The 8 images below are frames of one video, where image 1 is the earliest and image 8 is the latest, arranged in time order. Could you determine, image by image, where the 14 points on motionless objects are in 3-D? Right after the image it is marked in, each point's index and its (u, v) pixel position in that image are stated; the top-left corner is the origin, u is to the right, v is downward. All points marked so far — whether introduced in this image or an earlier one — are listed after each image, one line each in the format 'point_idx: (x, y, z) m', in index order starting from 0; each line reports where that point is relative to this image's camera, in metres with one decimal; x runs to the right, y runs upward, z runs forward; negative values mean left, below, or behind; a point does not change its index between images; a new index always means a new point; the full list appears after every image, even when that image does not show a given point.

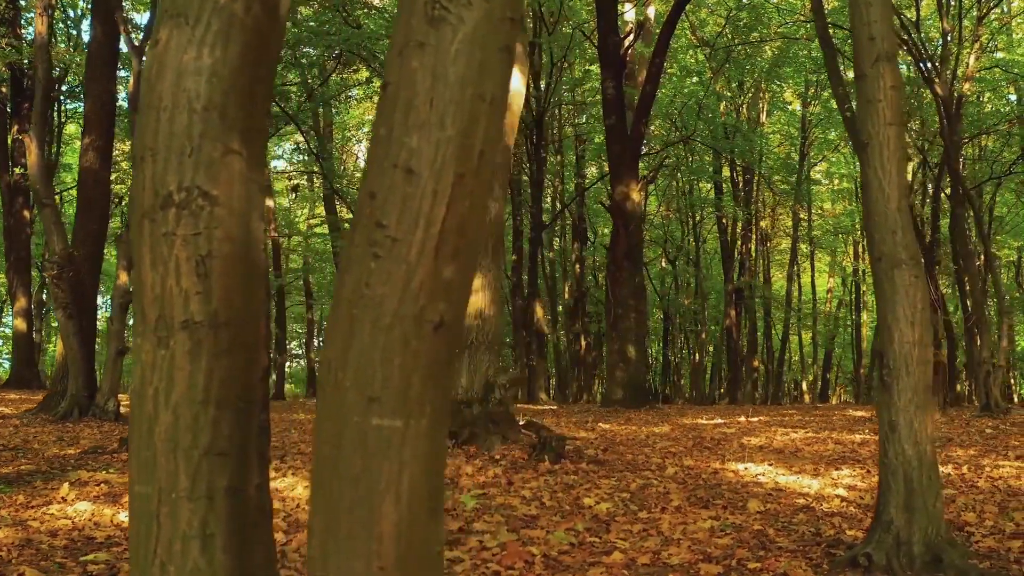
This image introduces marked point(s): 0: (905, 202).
0: (+1.9, +0.4, +3.5) m
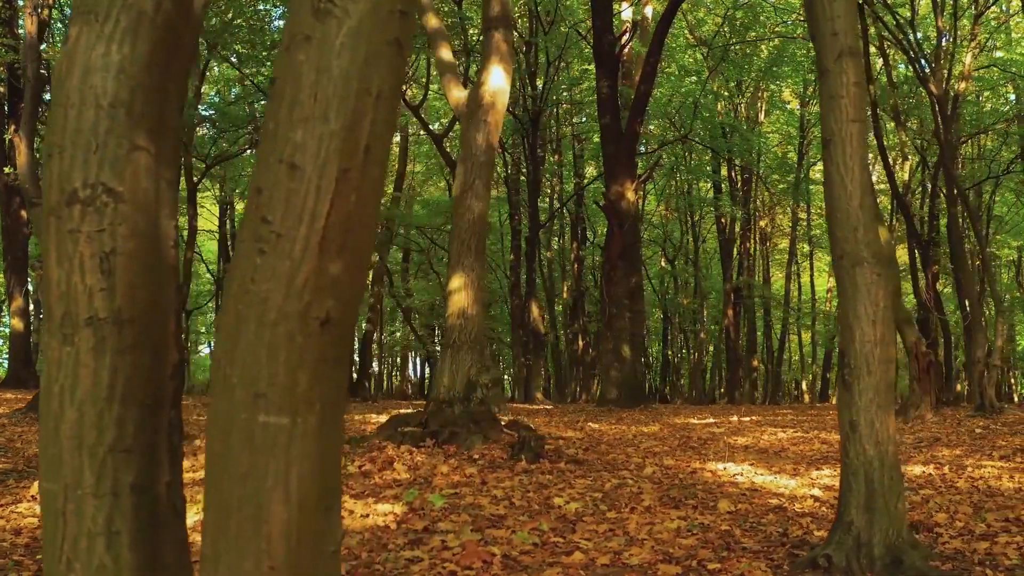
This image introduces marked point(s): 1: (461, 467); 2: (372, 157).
0: (+1.7, +0.4, +3.5) m
1: (-0.4, -1.4, +5.8) m
2: (-0.3, +0.3, +1.5) m
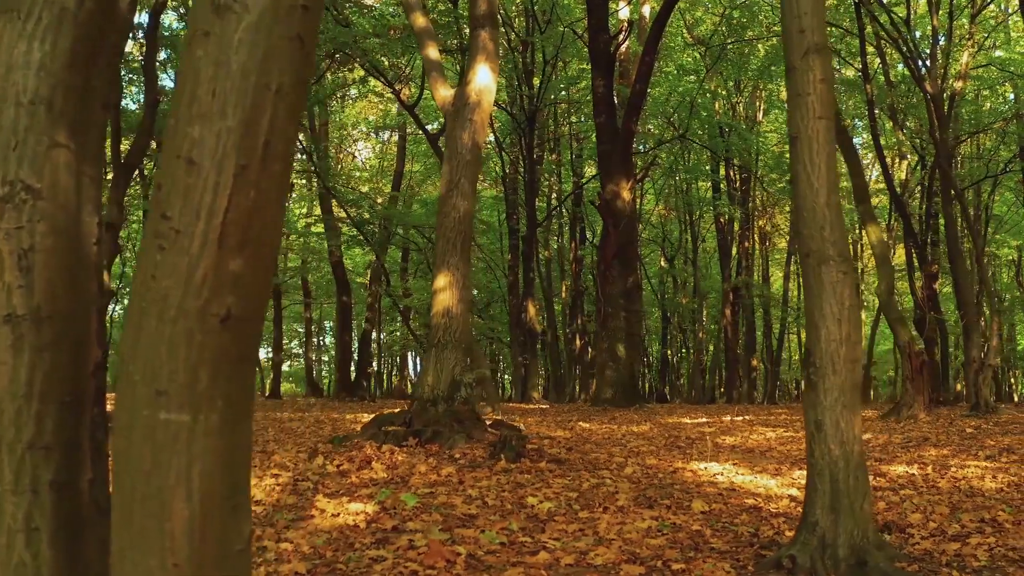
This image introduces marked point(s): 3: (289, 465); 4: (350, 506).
0: (+1.6, +0.4, +3.5) m
1: (-0.6, -1.4, +5.8) m
2: (-0.5, +0.3, +1.4) m
3: (-1.8, -1.4, +5.8) m
4: (-1.0, -1.4, +4.5) m
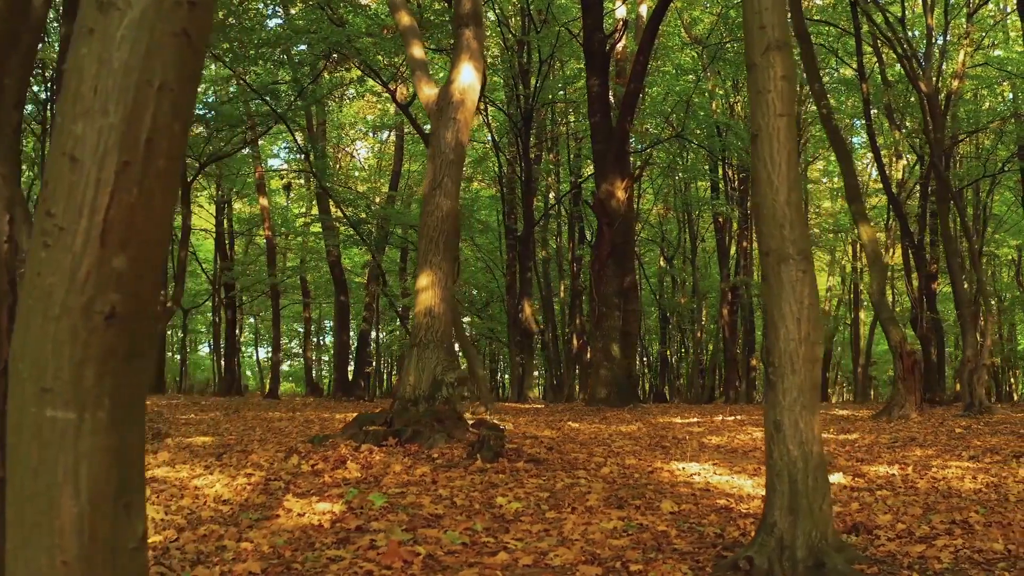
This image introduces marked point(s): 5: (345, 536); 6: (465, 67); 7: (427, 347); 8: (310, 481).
0: (+1.4, +0.5, +3.4) m
1: (-0.8, -1.4, +5.8) m
2: (-0.7, +0.3, +1.4) m
3: (-2.0, -1.4, +5.8) m
4: (-1.2, -1.4, +4.5) m
5: (-0.9, -1.4, +4.0) m
6: (-0.5, +2.4, +8.0) m
7: (-0.9, -0.6, +7.3) m
8: (-1.4, -1.4, +5.2) m
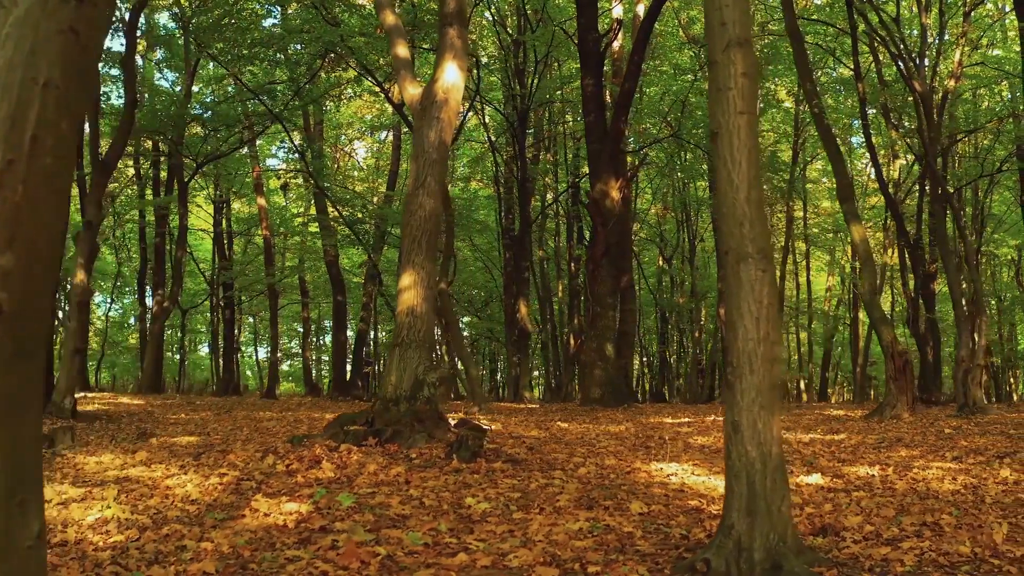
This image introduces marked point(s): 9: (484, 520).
0: (+1.1, +0.5, +3.4) m
1: (-1.0, -1.4, +5.8) m
2: (-0.9, +0.3, +1.4) m
3: (-2.2, -1.4, +5.8) m
4: (-1.4, -1.4, +4.5) m
5: (-1.1, -1.4, +3.9) m
6: (-0.7, +2.4, +8.0) m
7: (-1.0, -0.6, +7.3) m
8: (-1.6, -1.4, +5.2) m
9: (-0.2, -1.4, +4.3) m
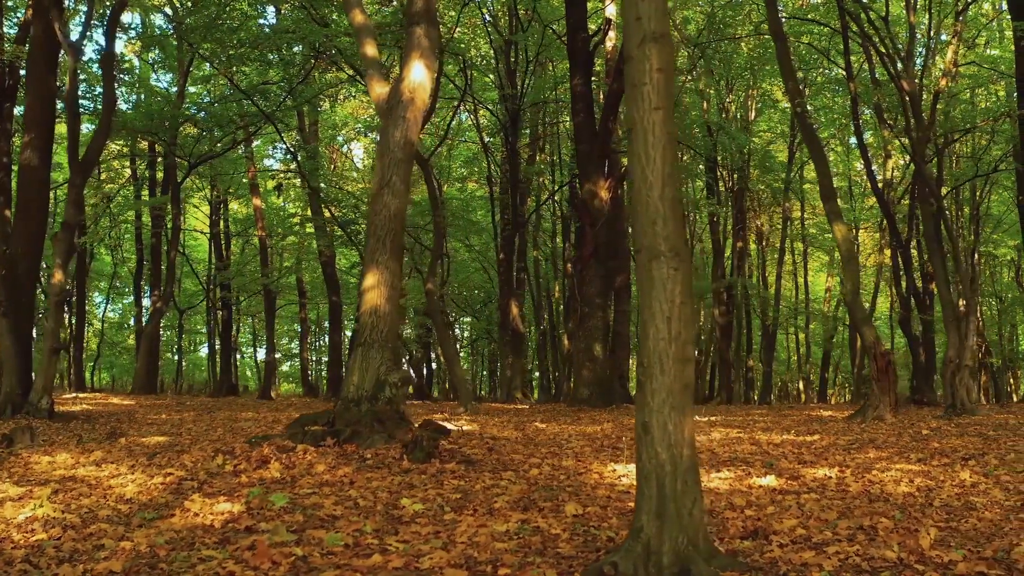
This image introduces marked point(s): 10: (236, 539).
0: (+0.7, +0.5, +3.4) m
1: (-1.4, -1.4, +5.7) m
2: (-1.3, +0.3, +1.4) m
3: (-2.6, -1.4, +5.8) m
4: (-1.8, -1.4, +4.5) m
5: (-1.5, -1.3, +3.9) m
6: (-1.1, +2.5, +7.9) m
7: (-1.4, -0.6, +7.3) m
8: (-2.0, -1.4, +5.2) m
9: (-0.6, -1.4, +4.2) m
10: (-1.5, -1.3, +3.8) m
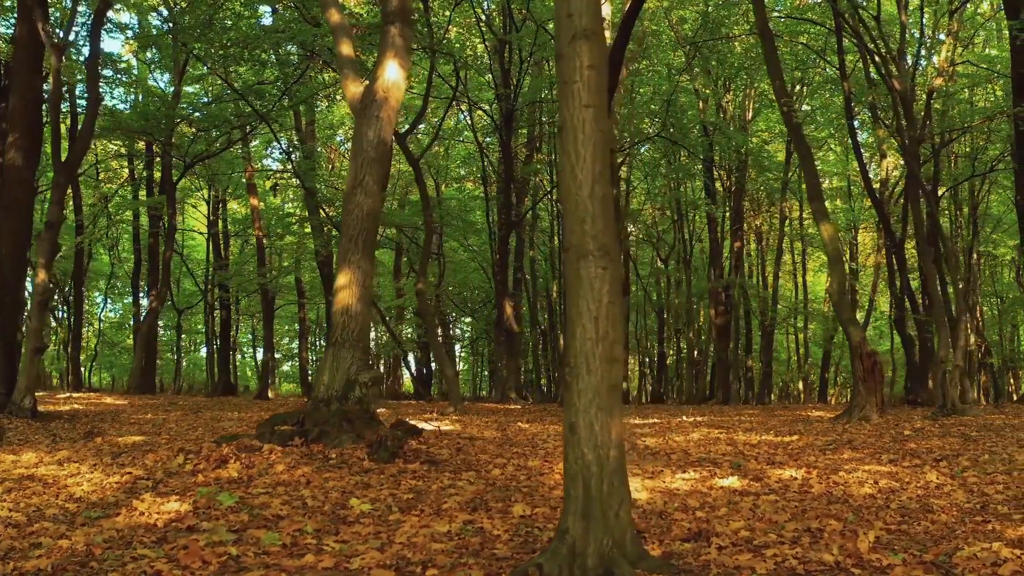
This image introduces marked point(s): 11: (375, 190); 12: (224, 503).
0: (+0.4, +0.5, +3.3) m
1: (-1.7, -1.4, +5.7) m
2: (-1.7, +0.3, +1.4) m
3: (-2.9, -1.4, +5.8) m
4: (-2.1, -1.3, +4.5) m
5: (-1.9, -1.3, +3.9) m
6: (-1.4, +2.5, +7.9) m
7: (-1.7, -0.6, +7.3) m
8: (-2.4, -1.4, +5.2) m
9: (-0.9, -1.4, +4.2) m
10: (-1.8, -1.3, +3.8) m
11: (-1.5, +1.0, +7.7) m
12: (-1.8, -1.3, +4.5) m
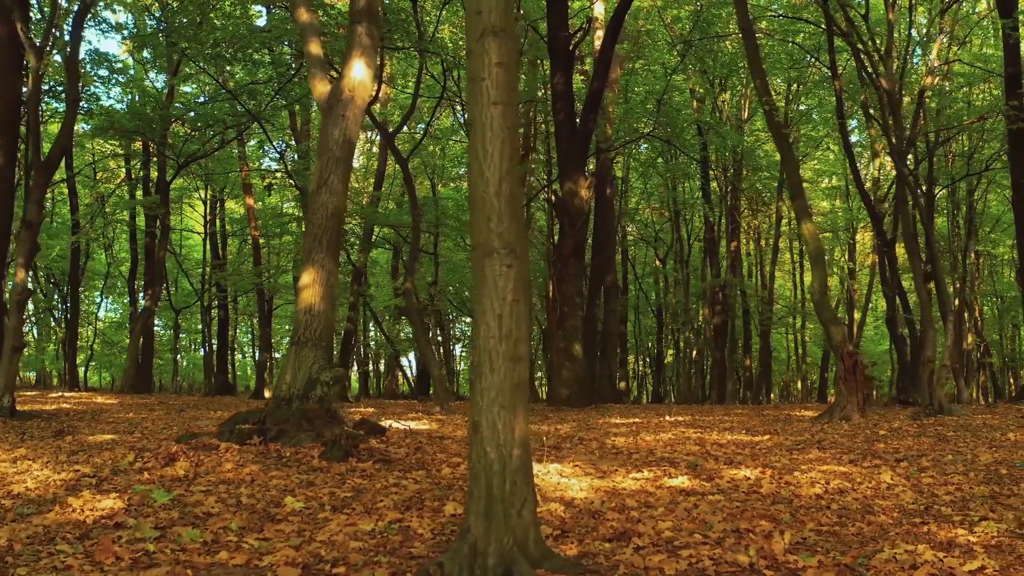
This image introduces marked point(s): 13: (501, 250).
0: (0.0, +0.5, +3.3) m
1: (-2.1, -1.4, +5.7) m
2: (-2.1, +0.3, +1.4) m
3: (-3.3, -1.4, +5.8) m
4: (-2.6, -1.3, +4.5) m
5: (-2.3, -1.3, +3.9) m
6: (-1.7, +2.5, +7.9) m
7: (-2.1, -0.6, +7.3) m
8: (-2.8, -1.4, +5.2) m
9: (-1.3, -1.3, +4.2) m
10: (-2.2, -1.3, +3.8) m
11: (-1.8, +1.0, +7.7) m
12: (-2.2, -1.3, +4.5) m
13: (0.0, +0.2, +3.2) m
